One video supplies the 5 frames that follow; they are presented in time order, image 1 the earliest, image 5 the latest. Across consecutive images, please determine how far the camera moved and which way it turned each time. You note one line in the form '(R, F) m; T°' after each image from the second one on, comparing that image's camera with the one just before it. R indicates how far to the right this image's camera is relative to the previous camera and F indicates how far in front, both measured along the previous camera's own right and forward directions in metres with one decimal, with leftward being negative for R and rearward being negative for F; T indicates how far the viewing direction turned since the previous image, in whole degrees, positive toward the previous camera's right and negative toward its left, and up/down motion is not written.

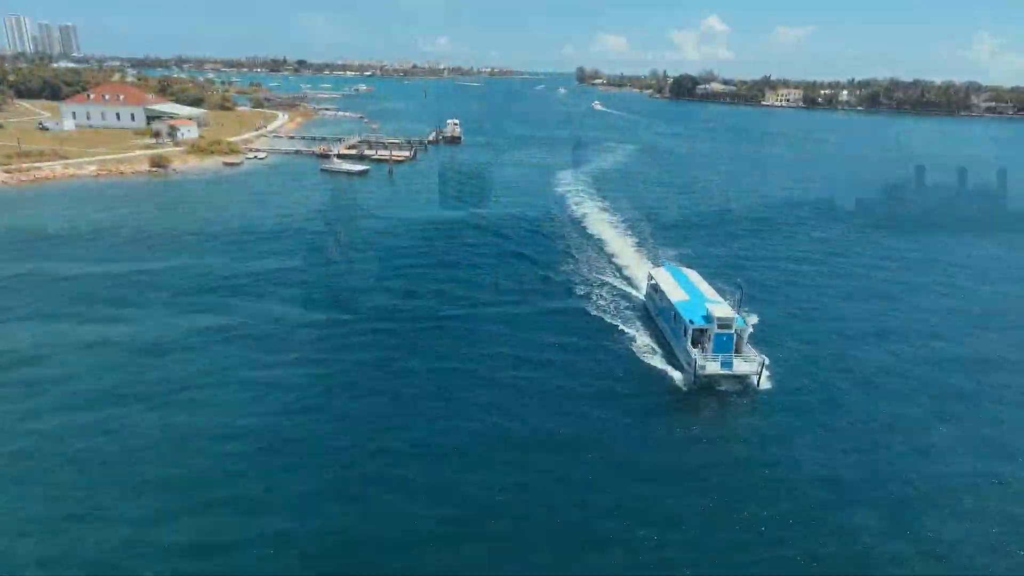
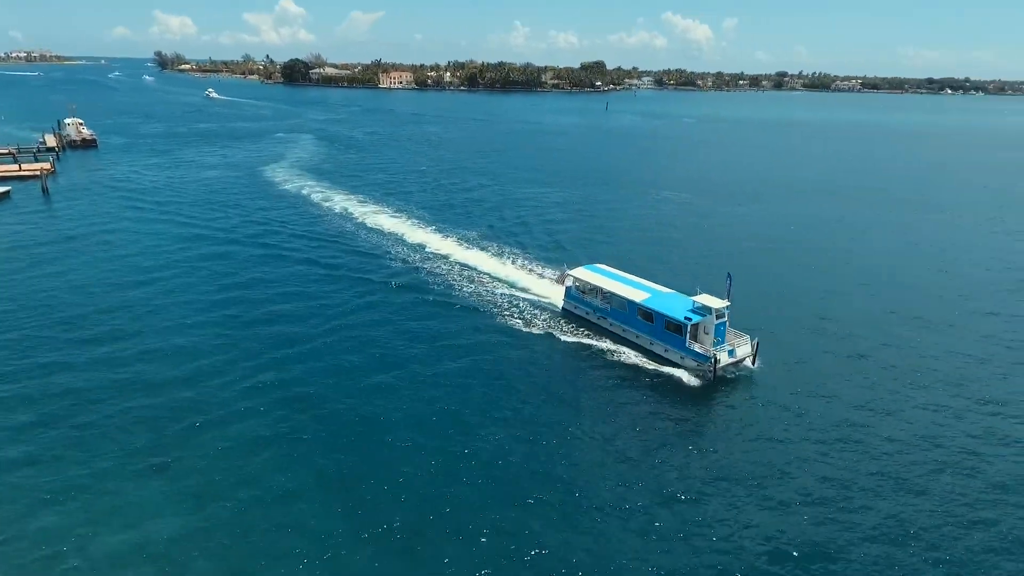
(-17.9, +8.2) m; +31°
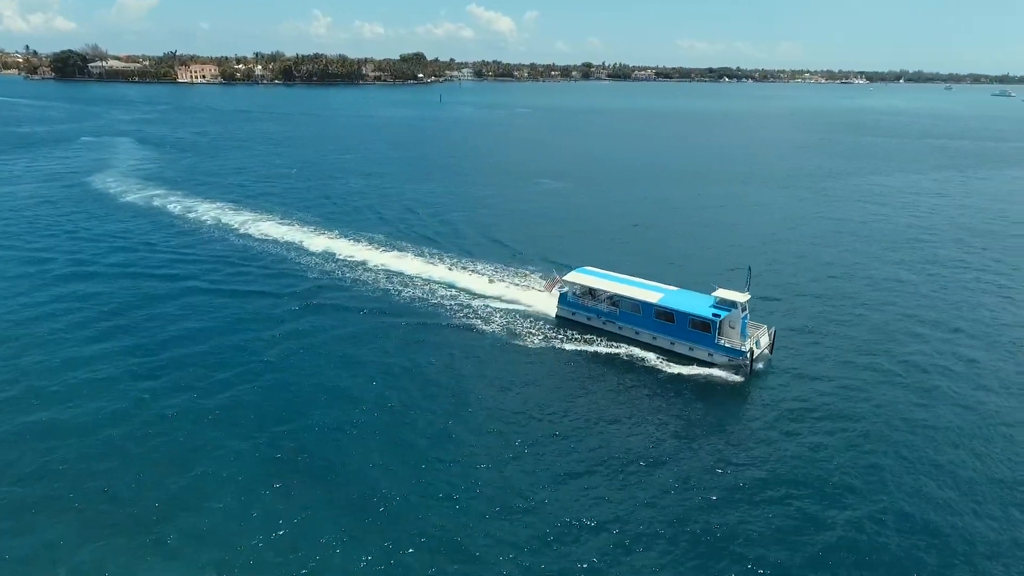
(-9.2, +2.7) m; +15°
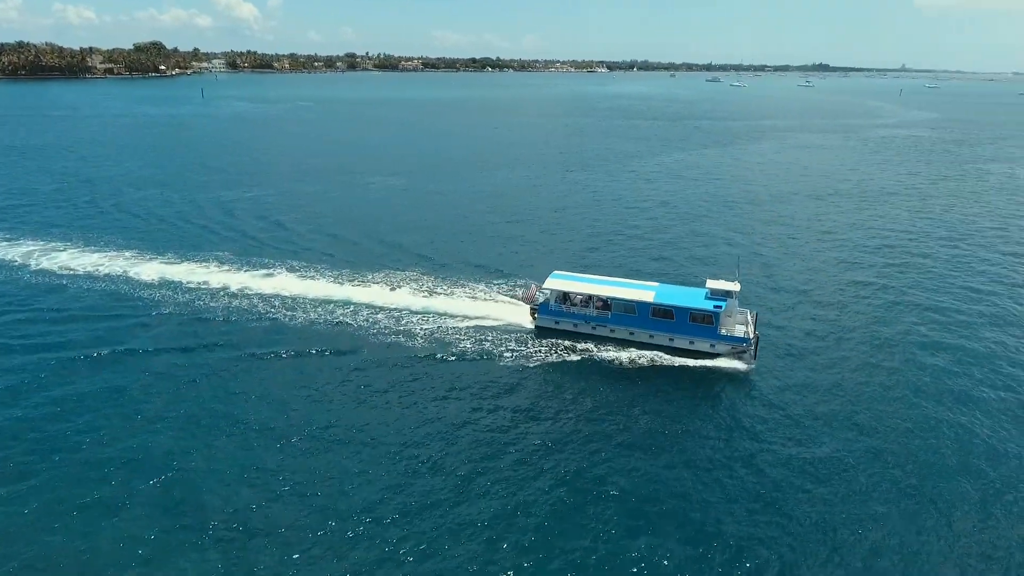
(-9.2, +4.4) m; +19°
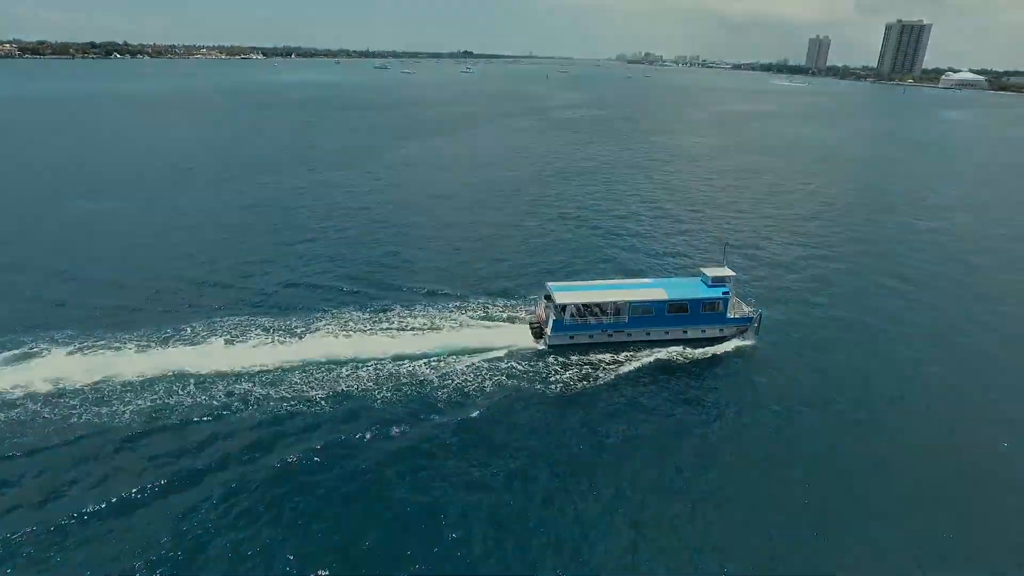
(-12.4, +8.3) m; +27°
